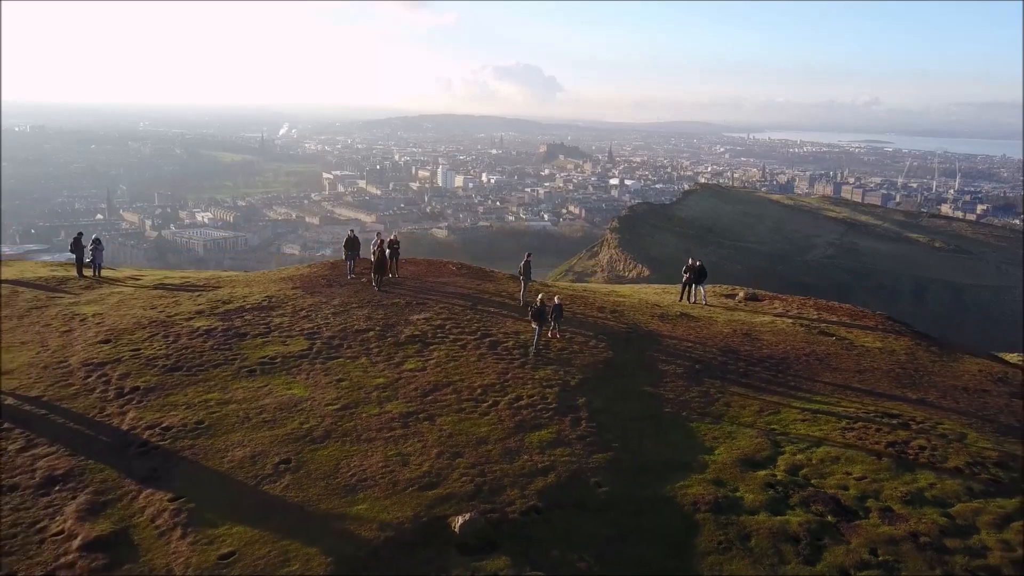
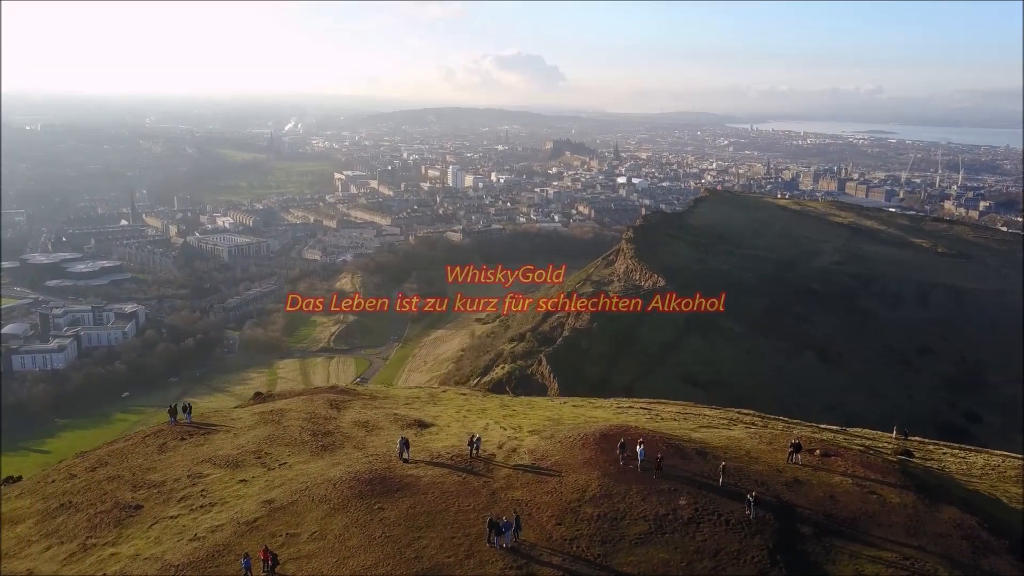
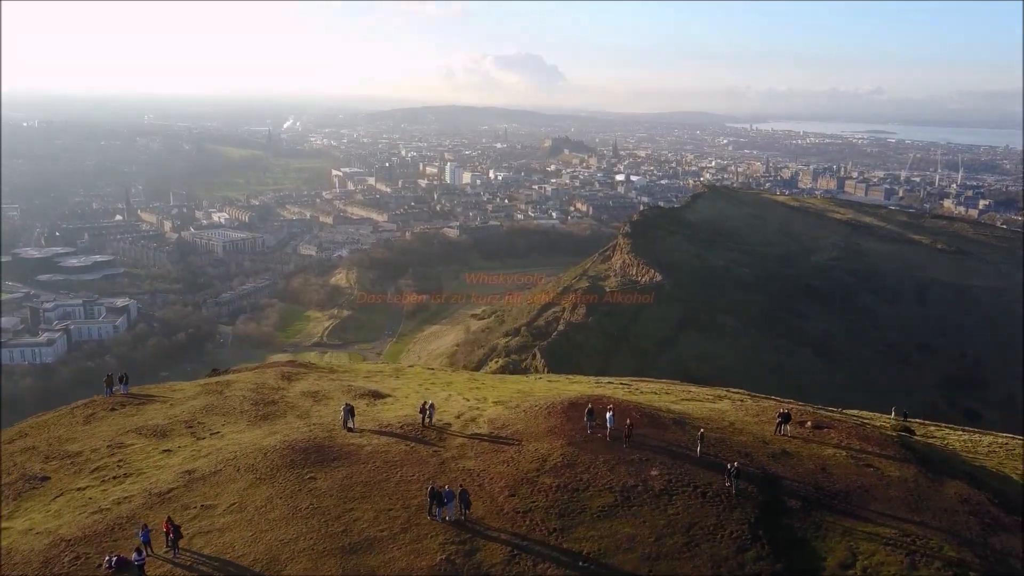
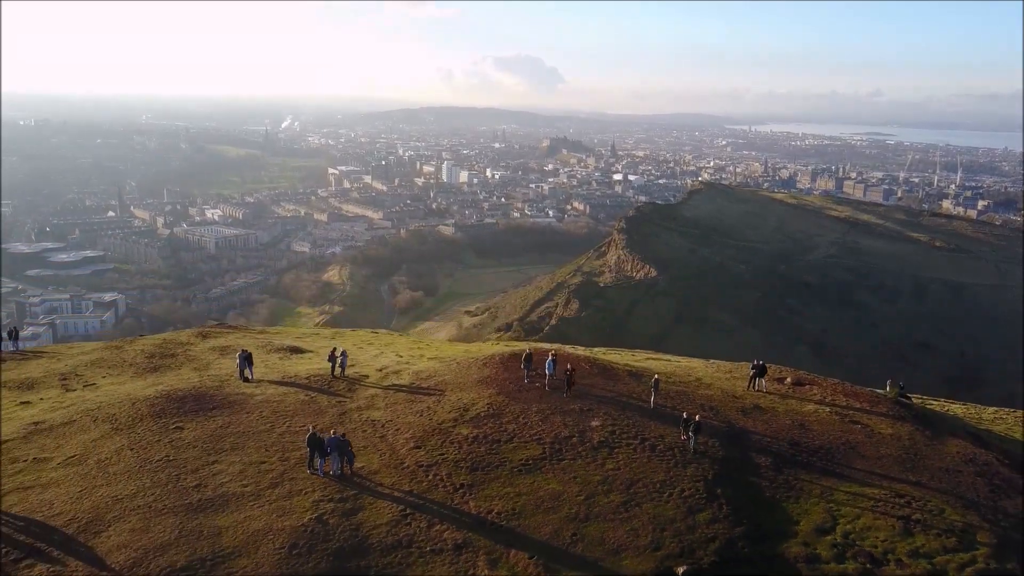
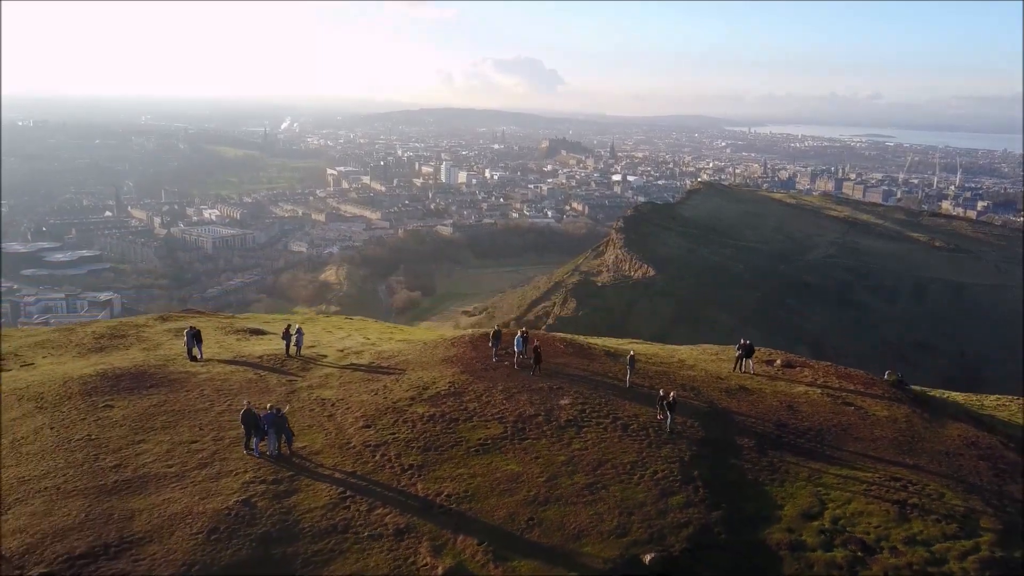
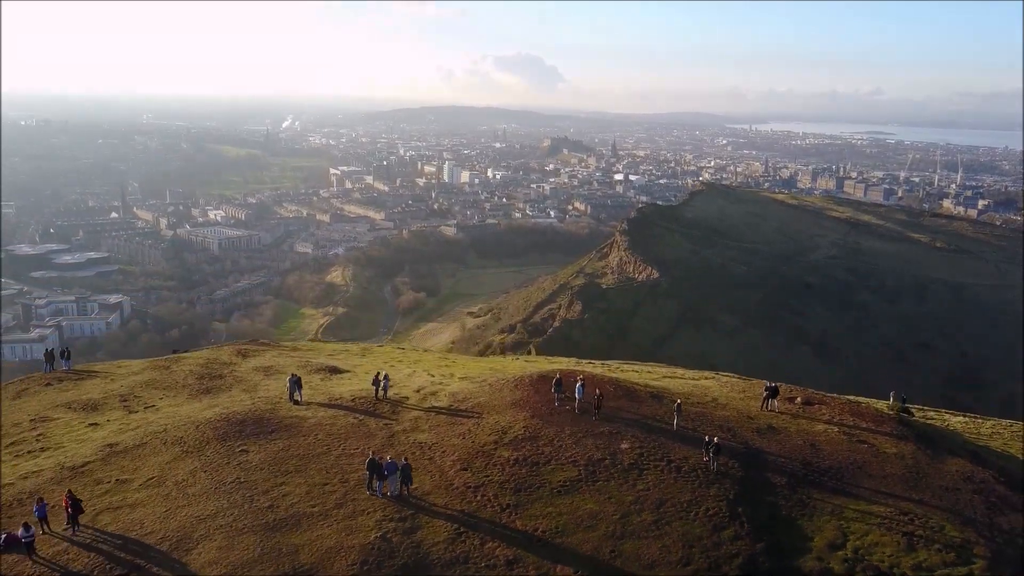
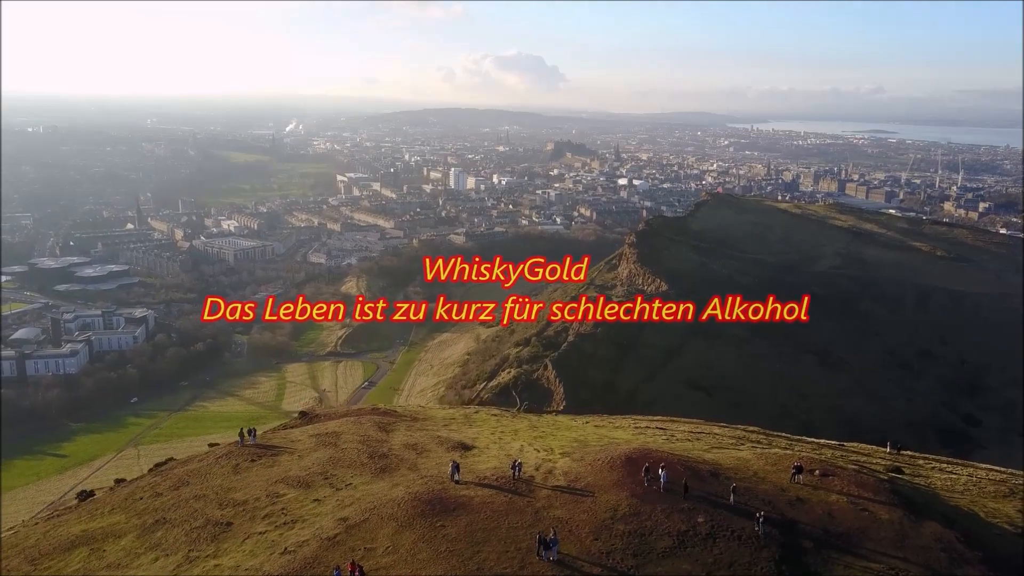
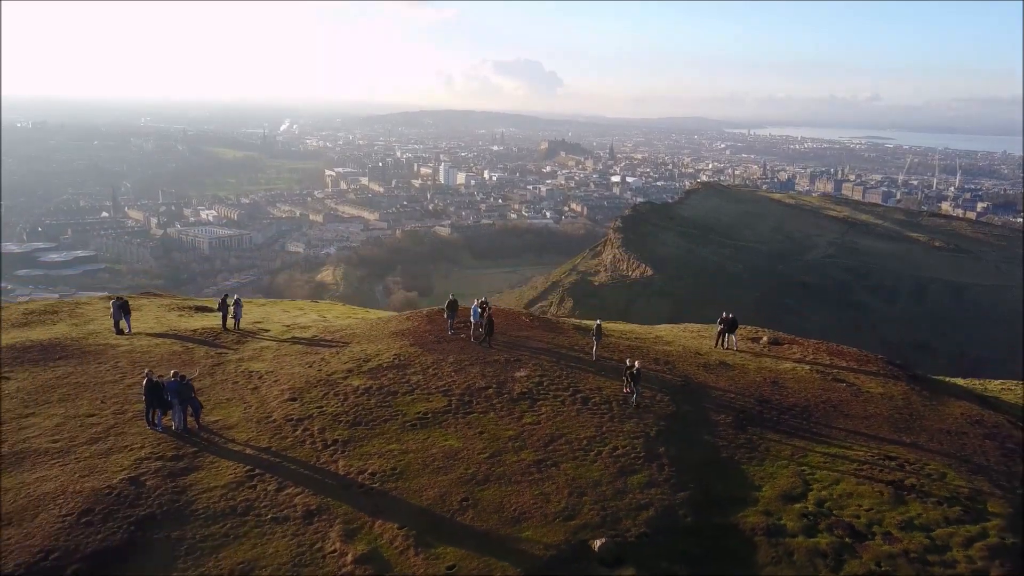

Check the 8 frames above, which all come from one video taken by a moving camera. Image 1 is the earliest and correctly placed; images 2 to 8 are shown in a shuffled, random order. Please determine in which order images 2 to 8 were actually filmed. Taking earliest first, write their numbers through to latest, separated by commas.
8, 5, 4, 6, 3, 2, 7
